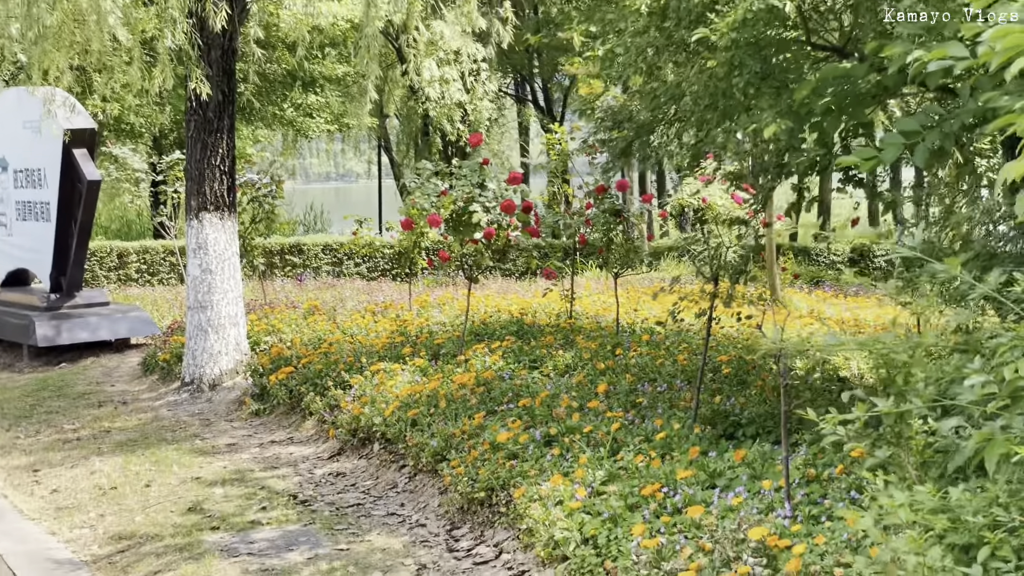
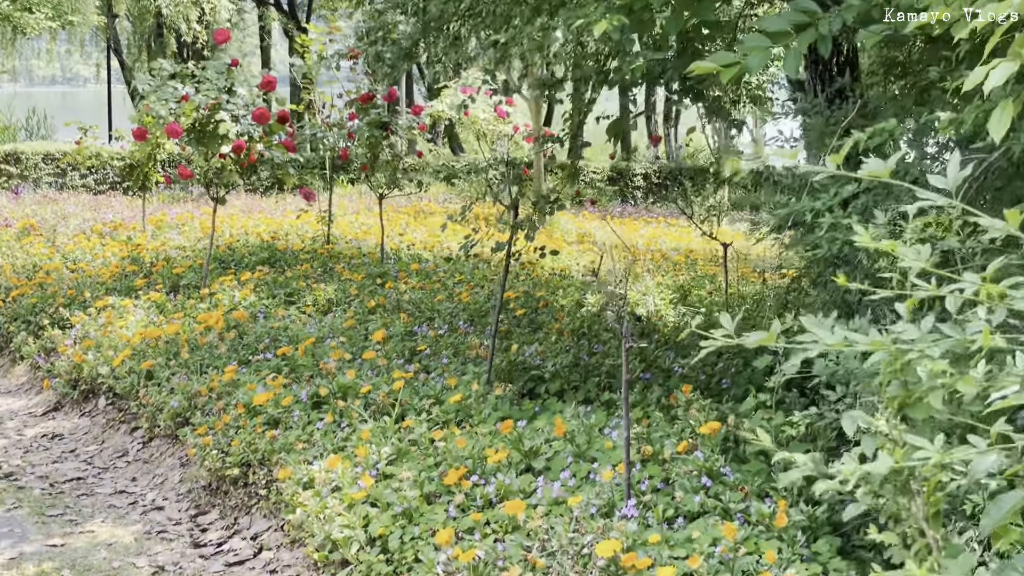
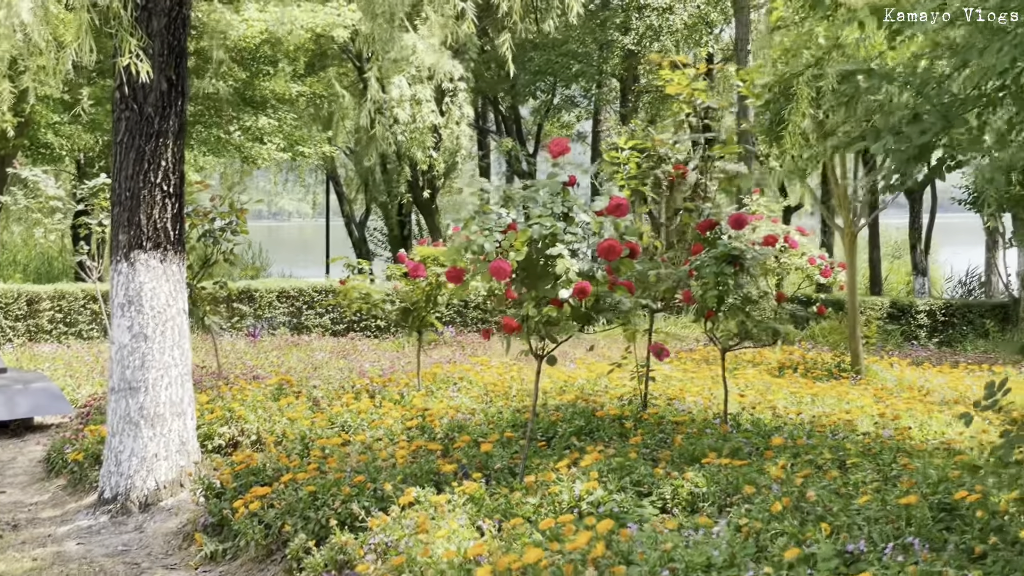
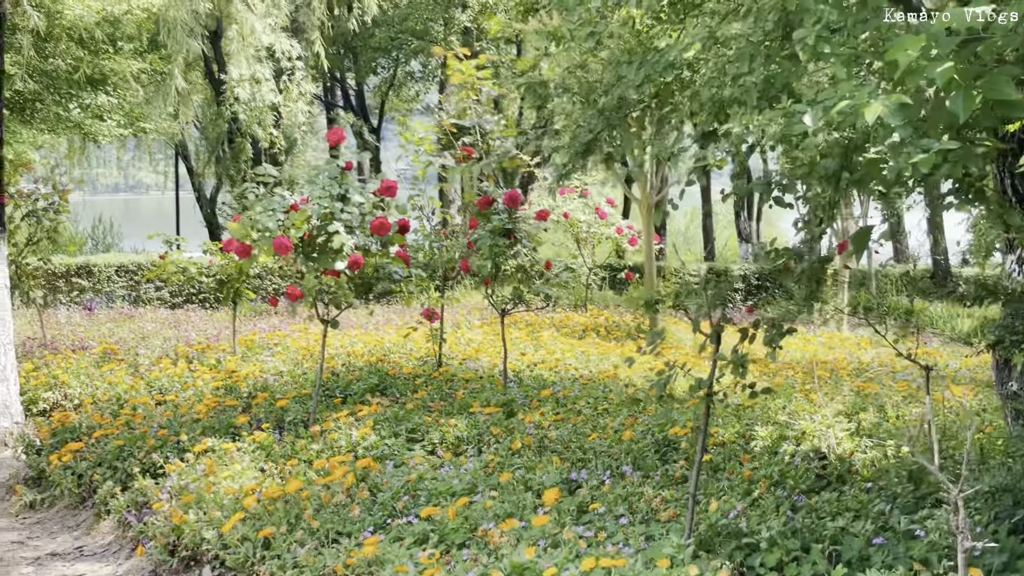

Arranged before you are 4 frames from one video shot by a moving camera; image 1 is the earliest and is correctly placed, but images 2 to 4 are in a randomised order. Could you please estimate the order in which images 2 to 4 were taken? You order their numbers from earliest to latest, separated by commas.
2, 4, 3
